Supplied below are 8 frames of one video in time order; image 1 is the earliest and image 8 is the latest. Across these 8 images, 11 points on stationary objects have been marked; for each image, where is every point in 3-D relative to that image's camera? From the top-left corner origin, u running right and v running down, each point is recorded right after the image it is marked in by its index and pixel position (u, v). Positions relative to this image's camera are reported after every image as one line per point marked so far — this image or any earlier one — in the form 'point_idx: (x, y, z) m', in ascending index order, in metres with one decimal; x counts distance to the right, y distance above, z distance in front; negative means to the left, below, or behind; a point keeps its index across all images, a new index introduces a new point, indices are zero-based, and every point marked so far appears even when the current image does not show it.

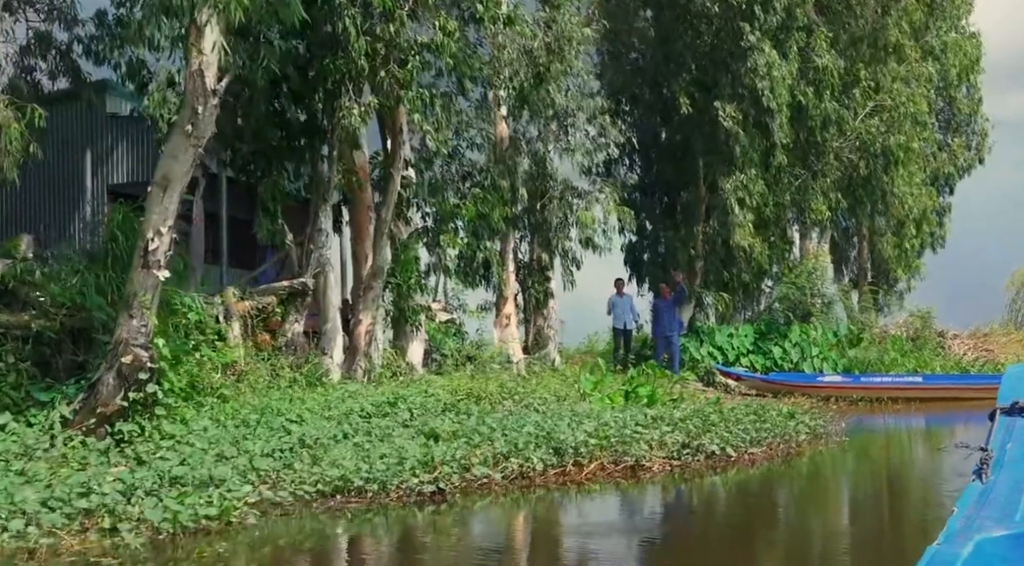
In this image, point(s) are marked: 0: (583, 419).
0: (+0.7, -1.3, +11.1) m
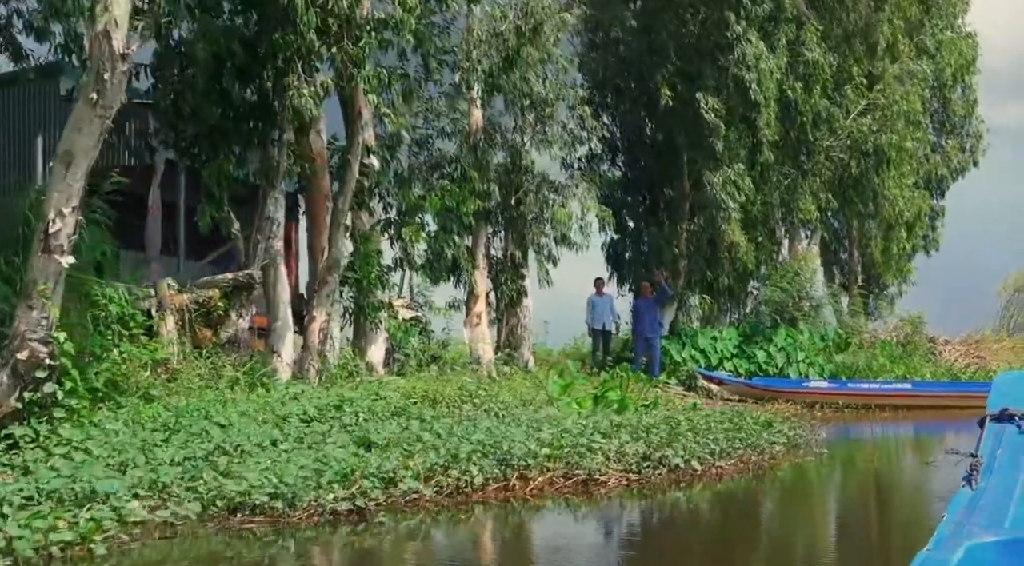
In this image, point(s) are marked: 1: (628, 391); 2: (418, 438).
0: (+0.3, -1.3, +10.2) m
1: (+1.6, -1.5, +15.4) m
2: (-0.8, -1.2, +8.7) m
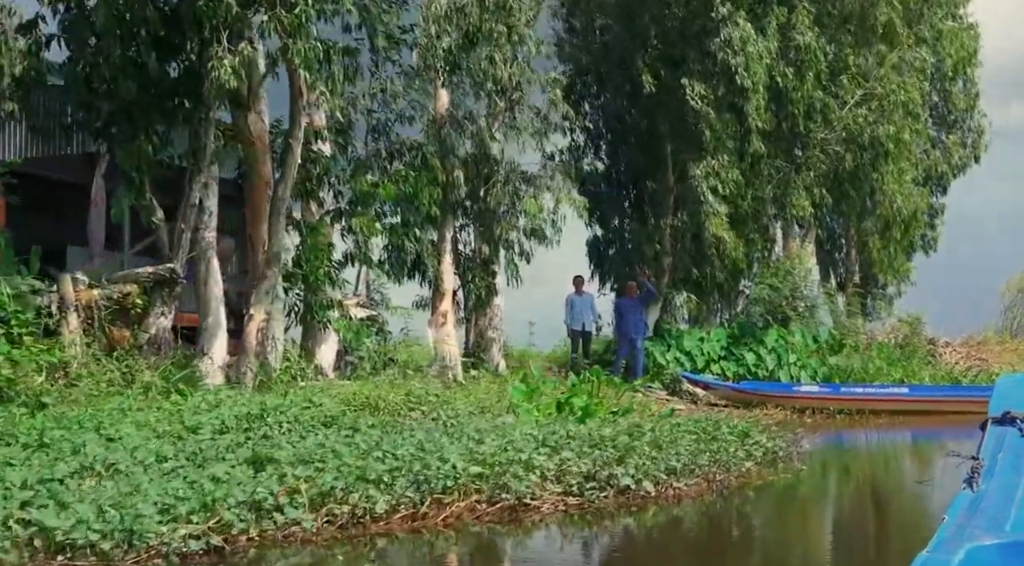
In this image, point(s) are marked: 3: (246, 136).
0: (-0.2, -1.2, +9.0) m
1: (+1.1, -1.4, +14.2) m
2: (-1.3, -1.2, +7.5) m
3: (-3.0, +1.7, +12.6) m
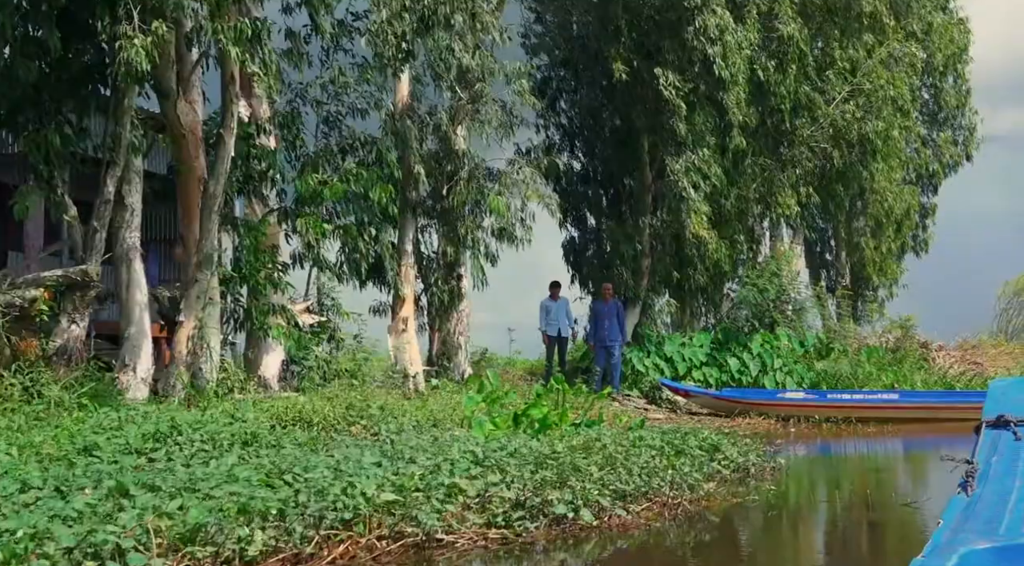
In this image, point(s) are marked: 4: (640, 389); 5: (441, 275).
0: (-0.7, -1.2, +8.0) m
1: (+0.6, -1.5, +13.2) m
2: (-1.7, -1.1, +6.5) m
3: (-3.5, +1.6, +11.6) m
4: (+2.2, -1.8, +19.1) m
5: (-1.0, +0.1, +16.5) m
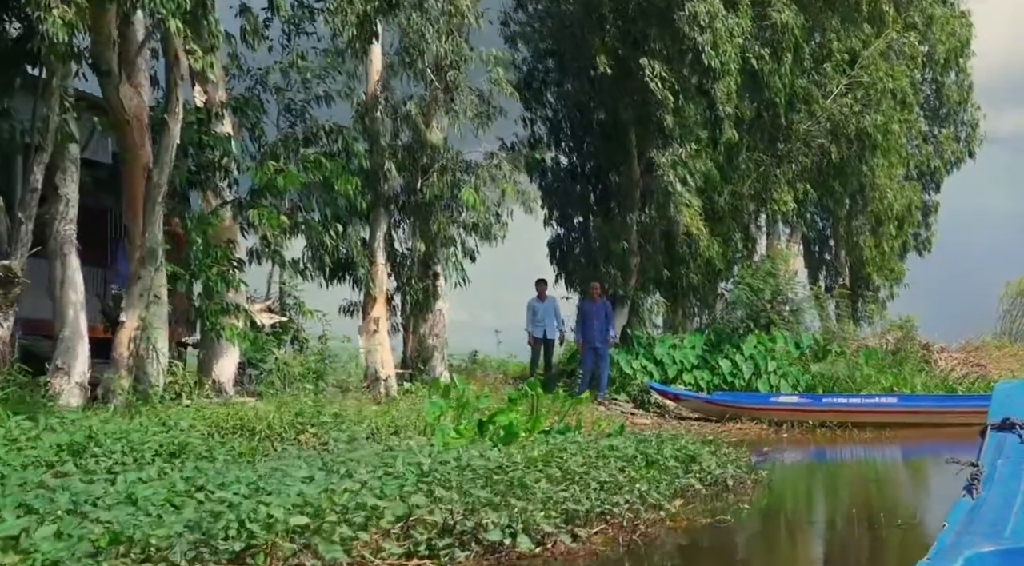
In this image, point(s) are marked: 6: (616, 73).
0: (-1.0, -1.2, +7.2) m
1: (+0.3, -1.4, +12.4) m
2: (-2.0, -1.1, +5.7) m
3: (-3.8, +1.6, +10.8) m
4: (+1.9, -1.8, +18.3) m
5: (-1.3, +0.1, +15.7) m
6: (+1.7, +3.4, +18.2) m
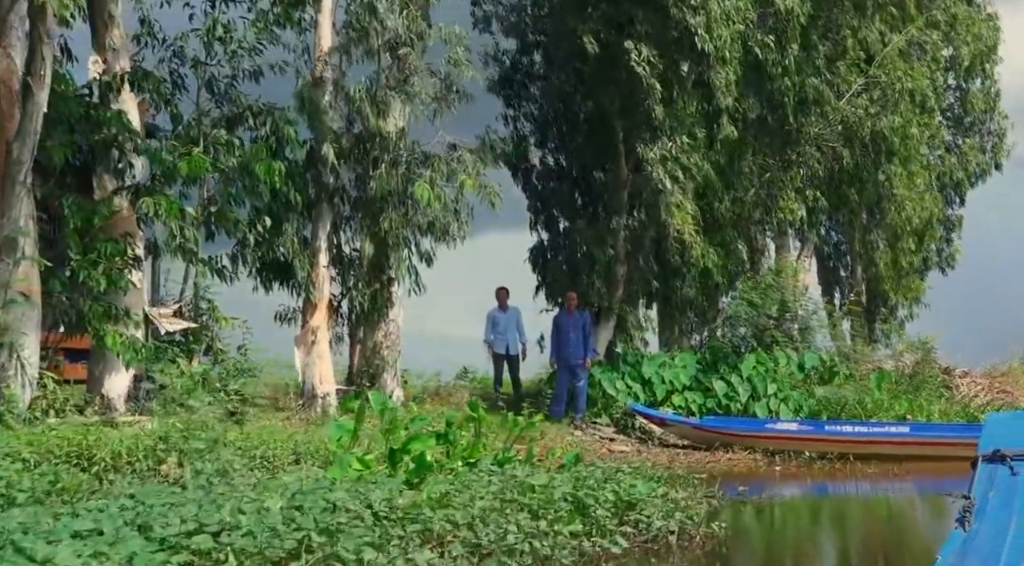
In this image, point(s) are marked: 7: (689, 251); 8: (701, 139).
0: (-1.7, -1.1, +5.4) m
1: (-0.2, -1.5, +10.6) m
2: (-2.7, -1.0, +4.0) m
3: (-4.3, +1.7, +9.1) m
4: (+1.4, -2.0, +16.5) m
5: (-1.8, +0.1, +14.0) m
6: (+1.3, +3.2, +16.5) m
7: (+2.7, +0.5, +17.3) m
8: (+2.6, +2.1, +16.2) m
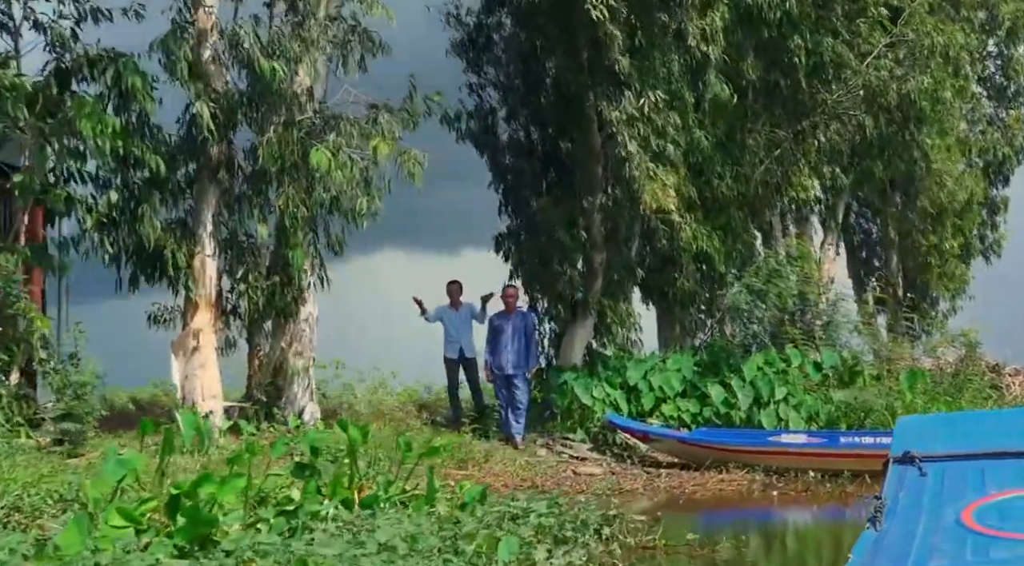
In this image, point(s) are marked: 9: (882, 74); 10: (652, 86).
0: (-2.7, -1.0, +2.9) m
1: (-1.0, -1.3, +8.0) m
2: (-3.8, -0.9, +1.5) m
3: (-5.2, +1.7, +6.7) m
4: (+0.9, -1.8, +13.8) m
5: (-2.5, +0.1, +11.5) m
6: (+0.6, +3.4, +13.9) m
7: (+2.1, +0.7, +14.6) m
8: (+2.0, +2.3, +13.5) m
9: (+5.9, +3.5, +18.1) m
10: (+1.7, +2.4, +13.5) m
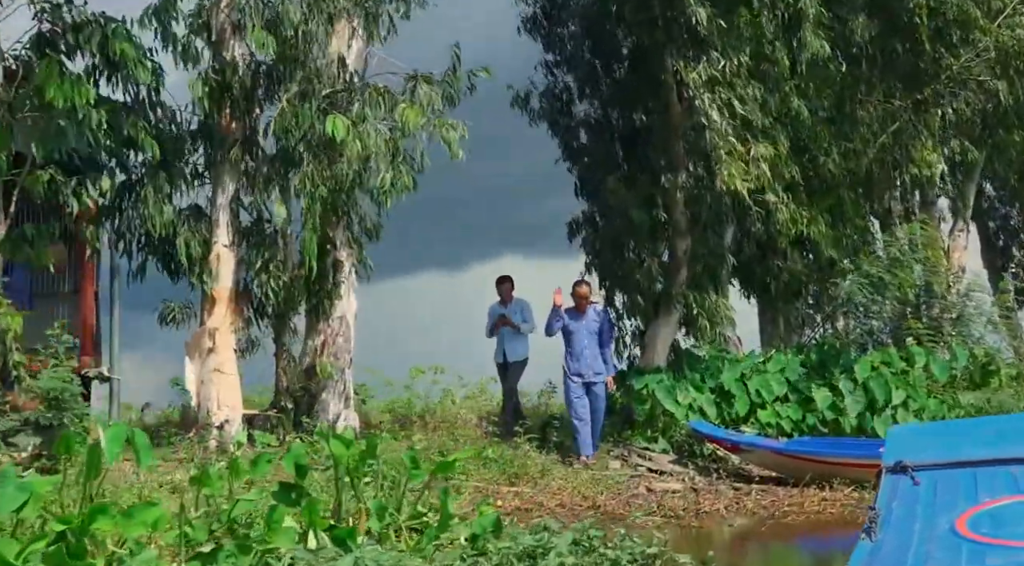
0: (-3.1, -0.9, +1.7) m
1: (-0.9, -1.2, +6.6) m
2: (-4.4, -0.8, +0.4) m
3: (-5.3, +1.8, +5.8) m
4: (+1.7, -1.7, +12.2) m
5: (-2.0, +0.2, +10.2) m
6: (+1.3, +3.5, +12.3) m
7: (+3.0, +0.8, +12.8) m
8: (+2.7, +2.4, +11.8) m
9: (+7.1, +3.7, +15.9) m
10: (+2.4, +2.5, +11.8) m
